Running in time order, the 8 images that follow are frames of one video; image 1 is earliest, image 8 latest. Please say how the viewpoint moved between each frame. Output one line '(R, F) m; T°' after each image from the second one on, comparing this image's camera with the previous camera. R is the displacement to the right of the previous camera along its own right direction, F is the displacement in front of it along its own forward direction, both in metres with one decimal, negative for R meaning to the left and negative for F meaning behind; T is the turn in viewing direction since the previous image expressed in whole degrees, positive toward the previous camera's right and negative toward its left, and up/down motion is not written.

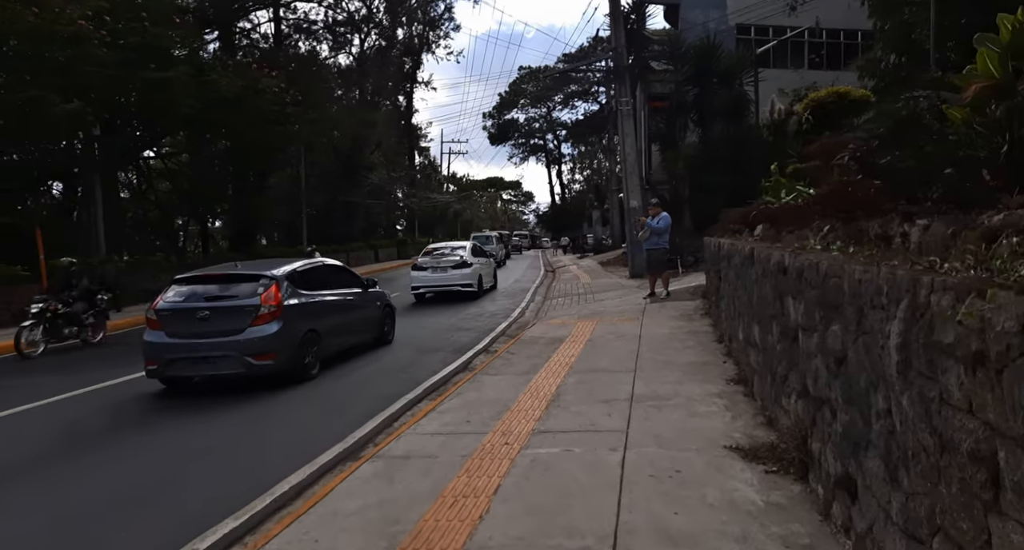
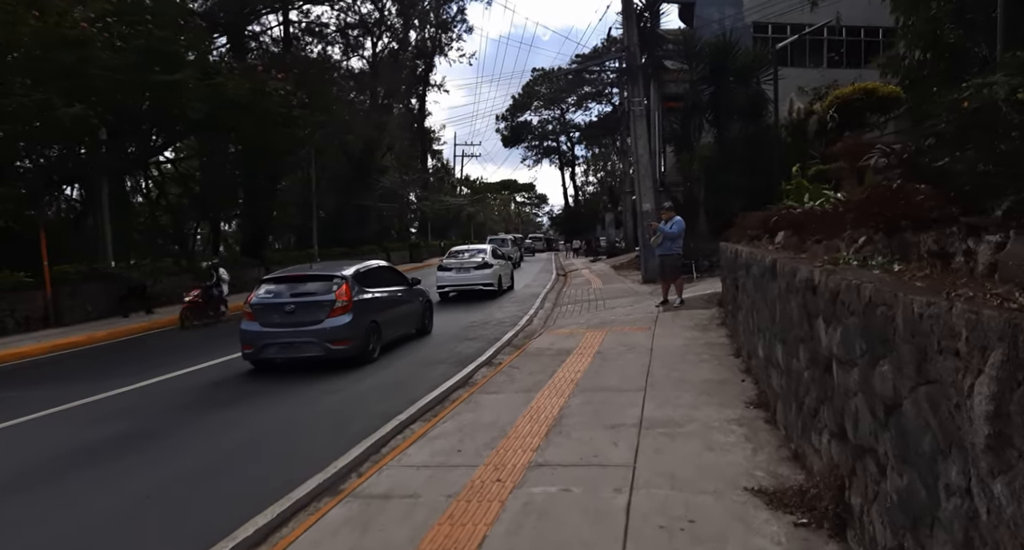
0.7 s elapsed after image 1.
(+0.1, +0.5) m; -1°
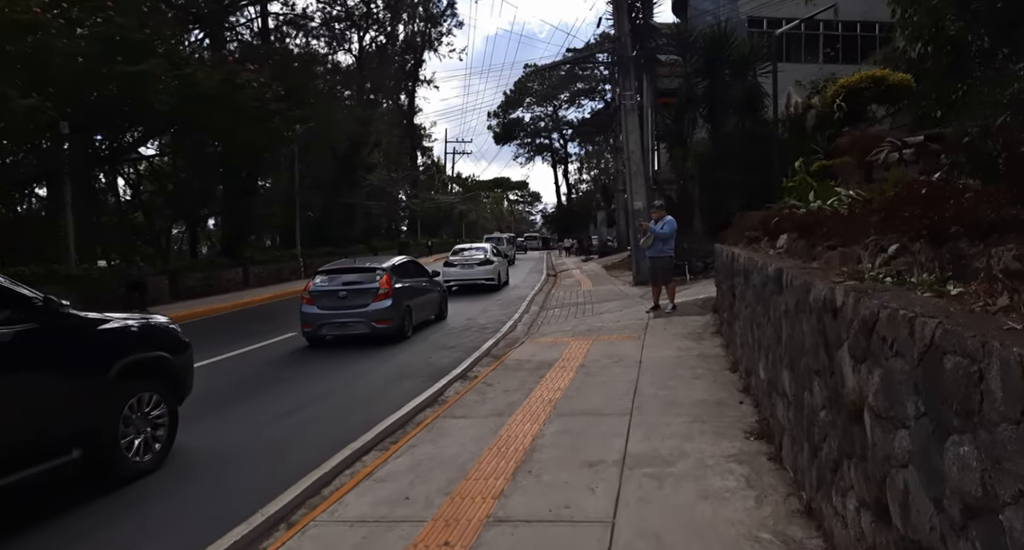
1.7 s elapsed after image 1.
(+0.2, +0.8) m; +1°
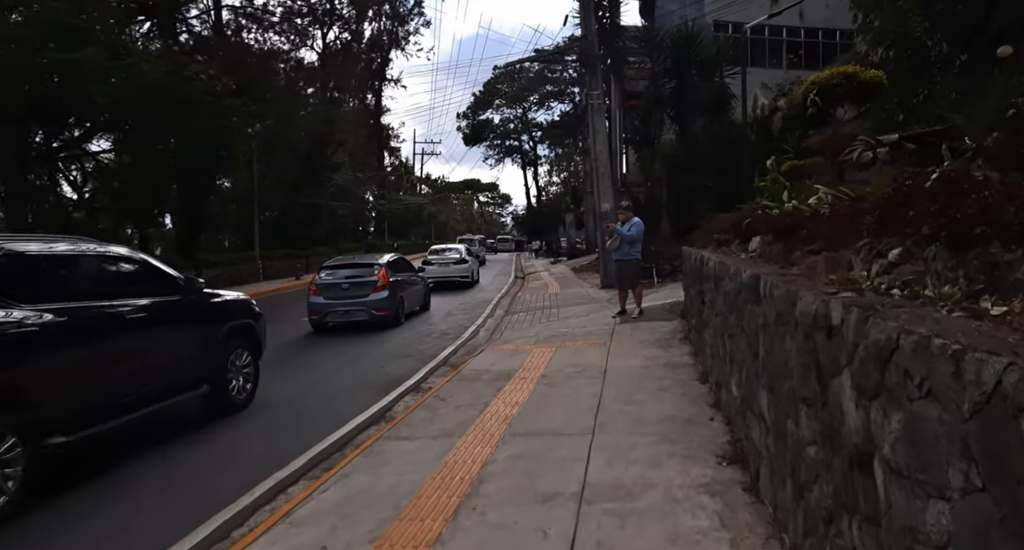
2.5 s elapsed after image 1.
(+0.2, +0.6) m; +3°
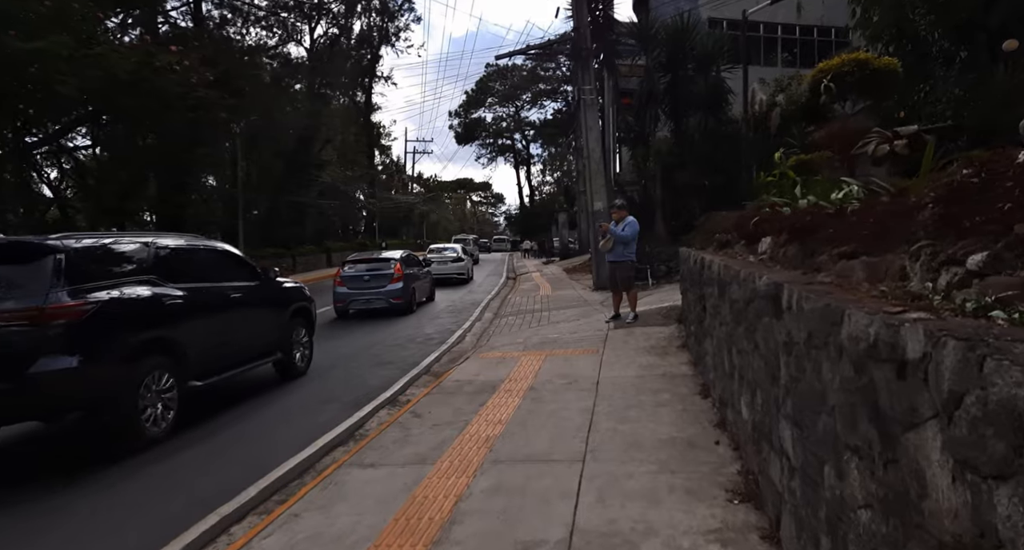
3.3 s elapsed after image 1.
(+0.1, +0.6) m; +1°
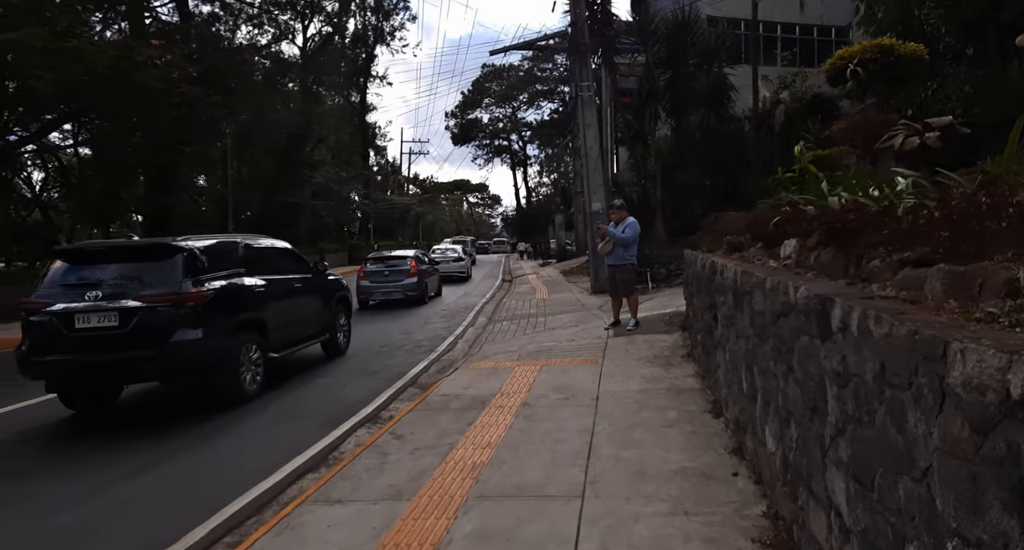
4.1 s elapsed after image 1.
(+0.1, +0.6) m; 0°
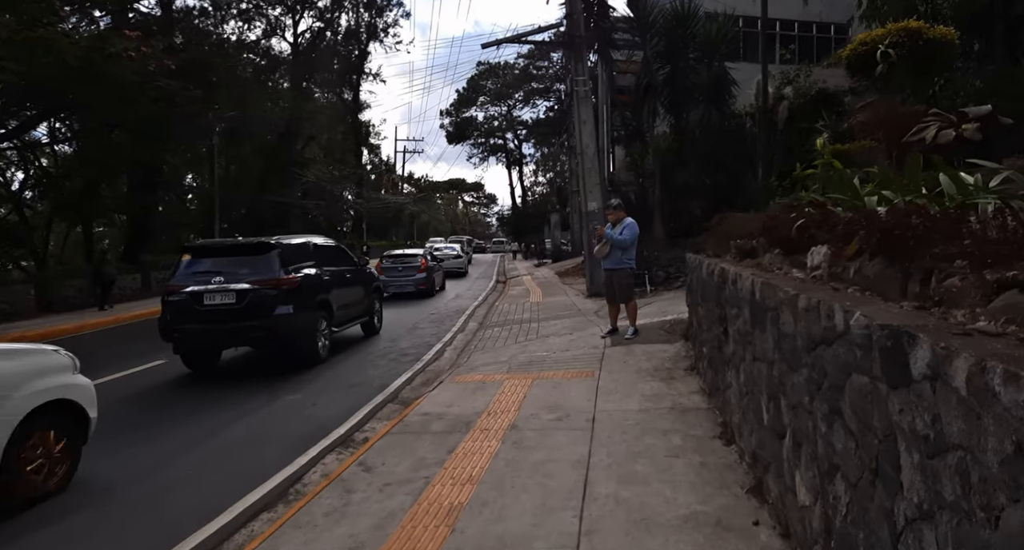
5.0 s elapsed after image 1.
(+0.1, +0.6) m; 0°
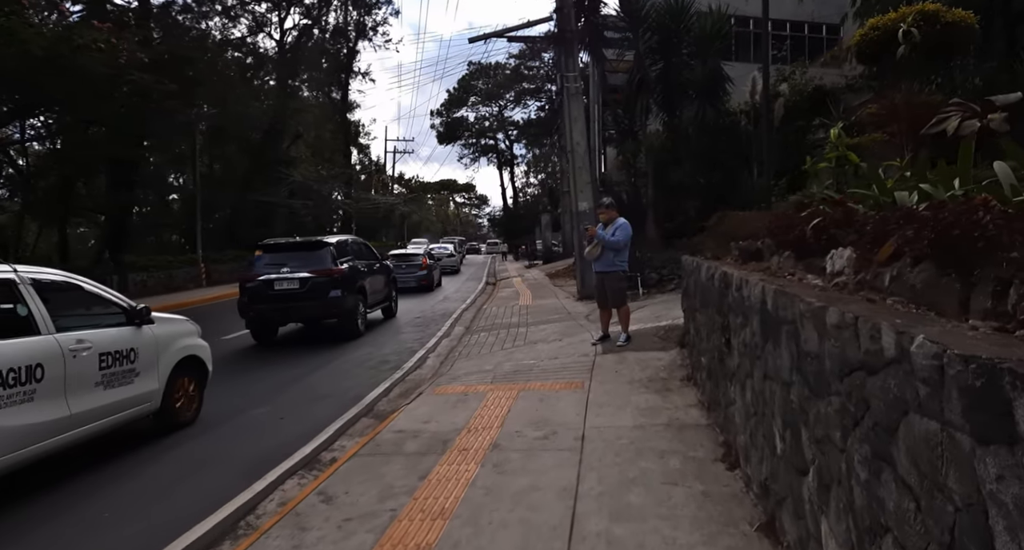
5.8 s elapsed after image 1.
(+0.1, +0.5) m; +1°
